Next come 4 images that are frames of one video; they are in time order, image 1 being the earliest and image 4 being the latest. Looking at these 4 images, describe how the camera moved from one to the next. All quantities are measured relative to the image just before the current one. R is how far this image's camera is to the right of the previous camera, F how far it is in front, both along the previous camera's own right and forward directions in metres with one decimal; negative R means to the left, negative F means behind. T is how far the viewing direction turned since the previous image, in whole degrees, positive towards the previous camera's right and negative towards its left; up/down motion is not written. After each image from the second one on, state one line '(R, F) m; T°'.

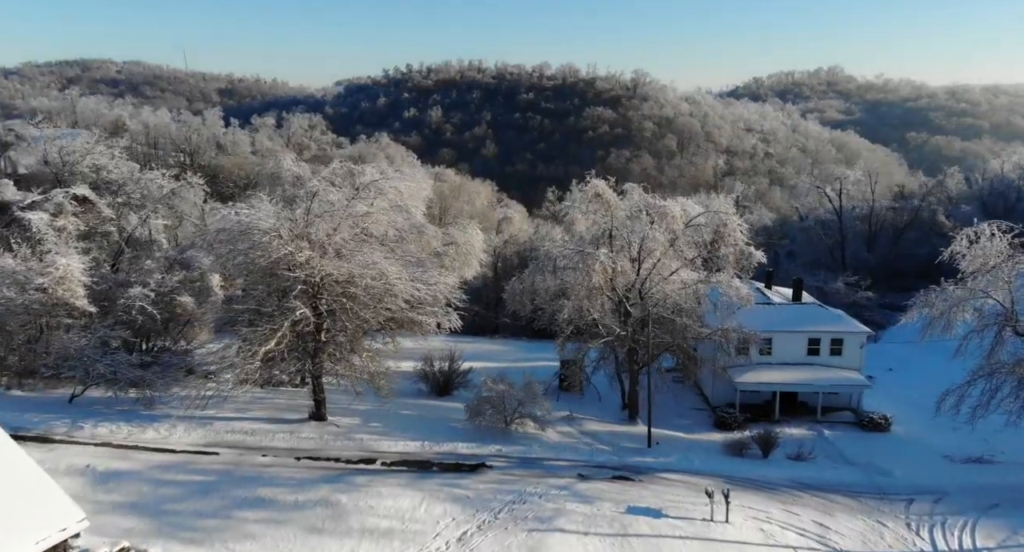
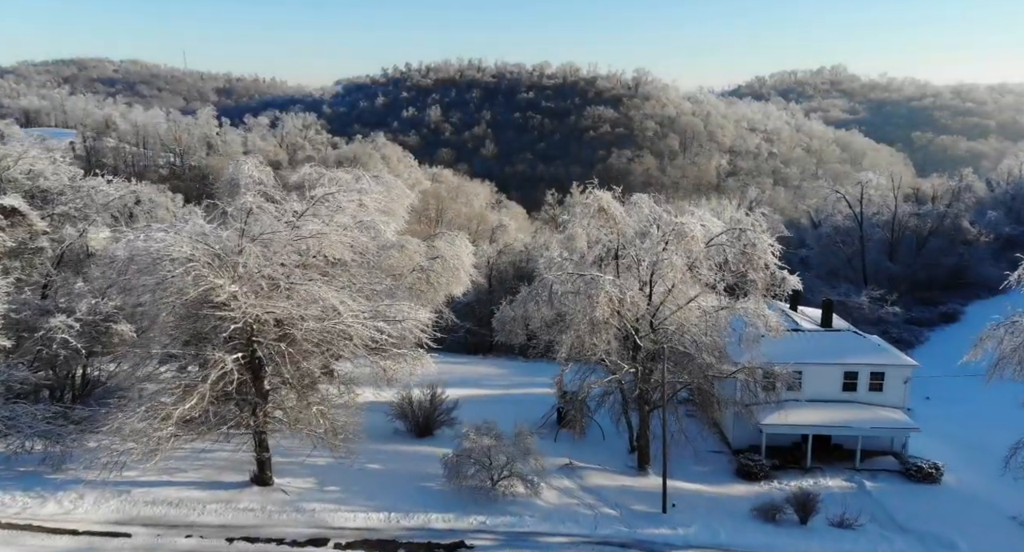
(+0.3, +3.6) m; 0°
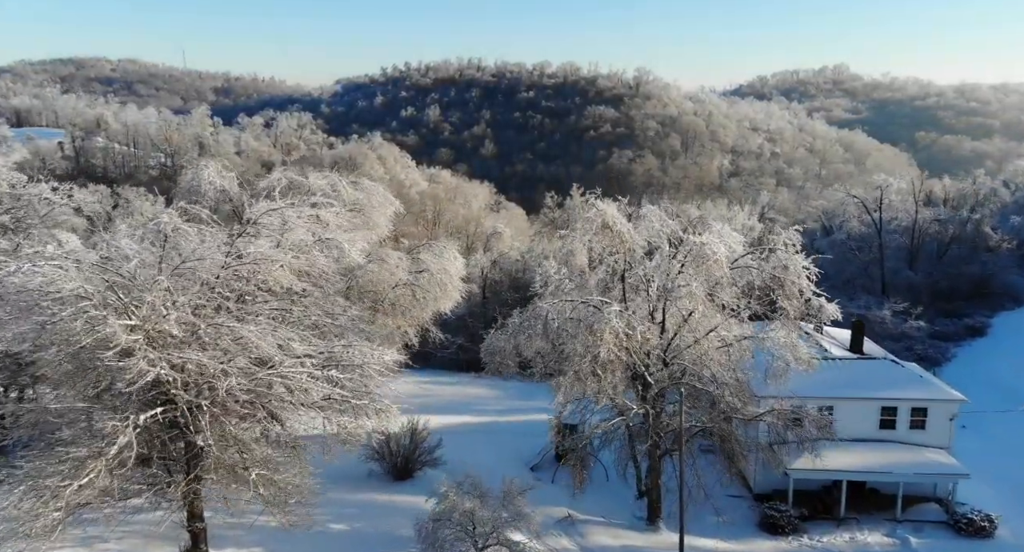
(+0.3, +2.9) m; 0°
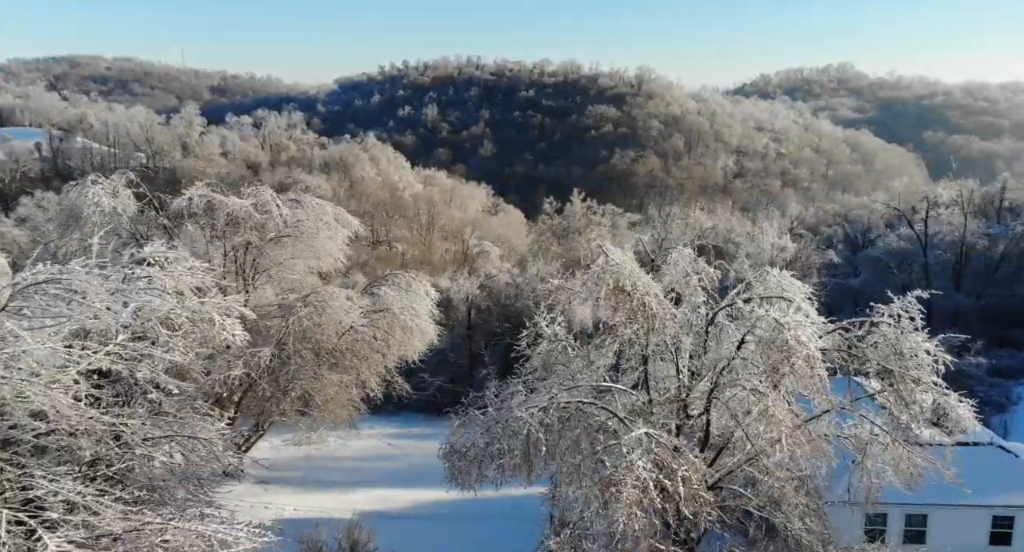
(+0.5, +5.7) m; 0°
